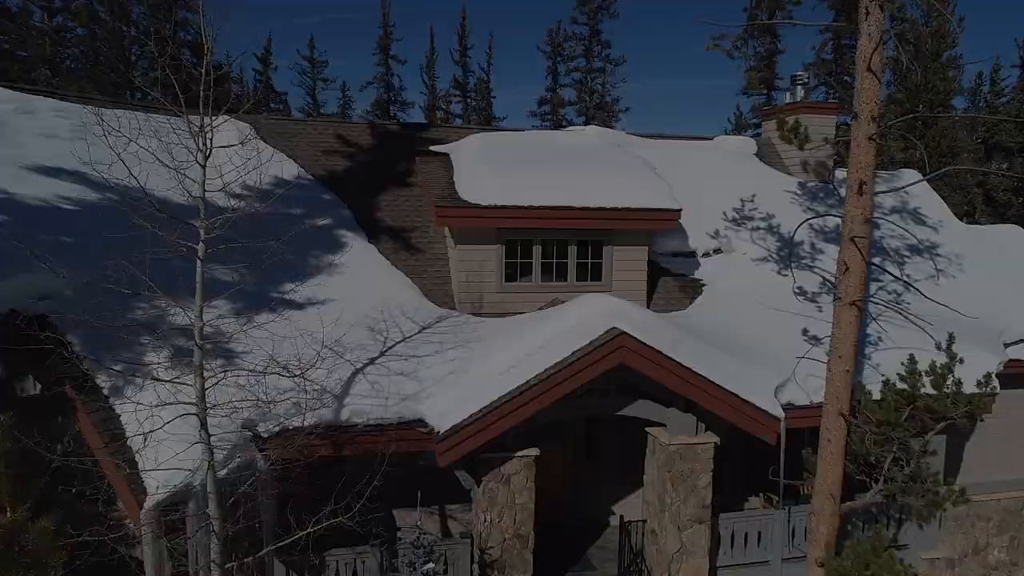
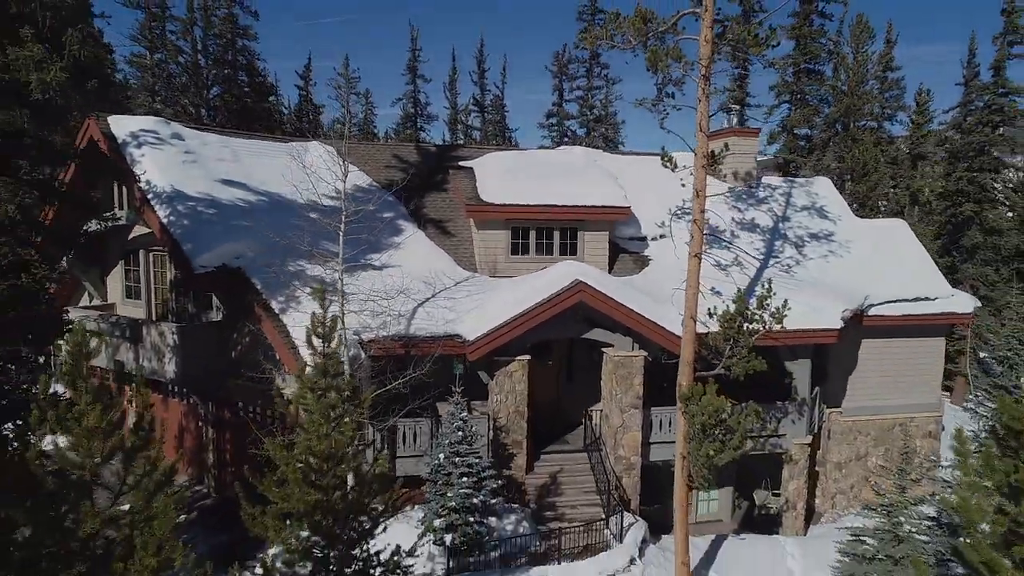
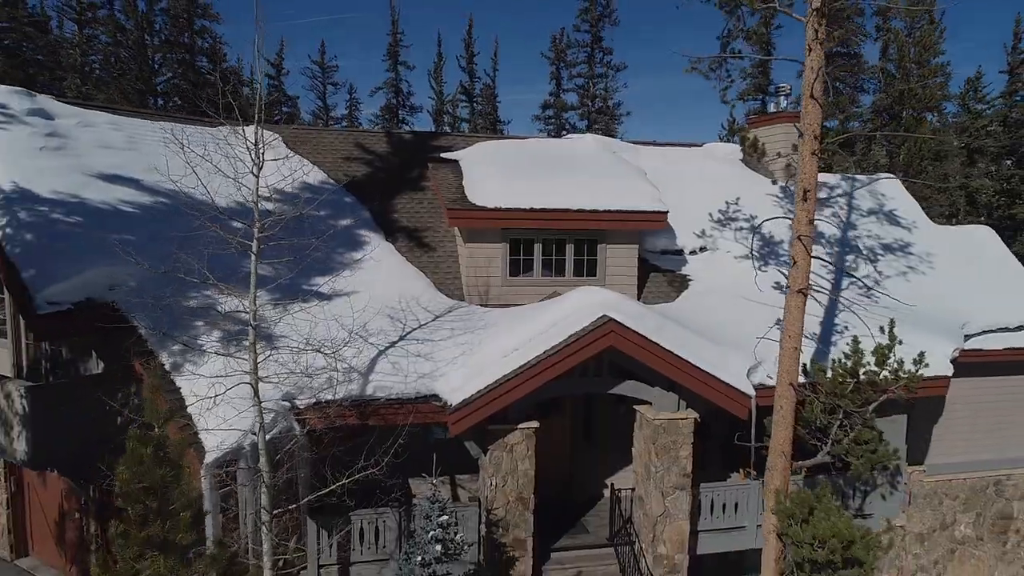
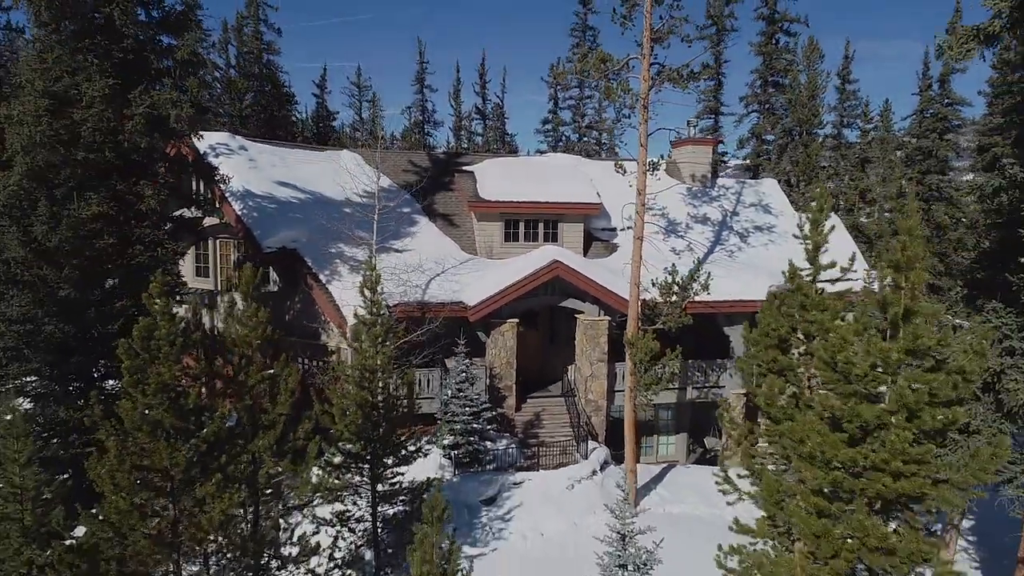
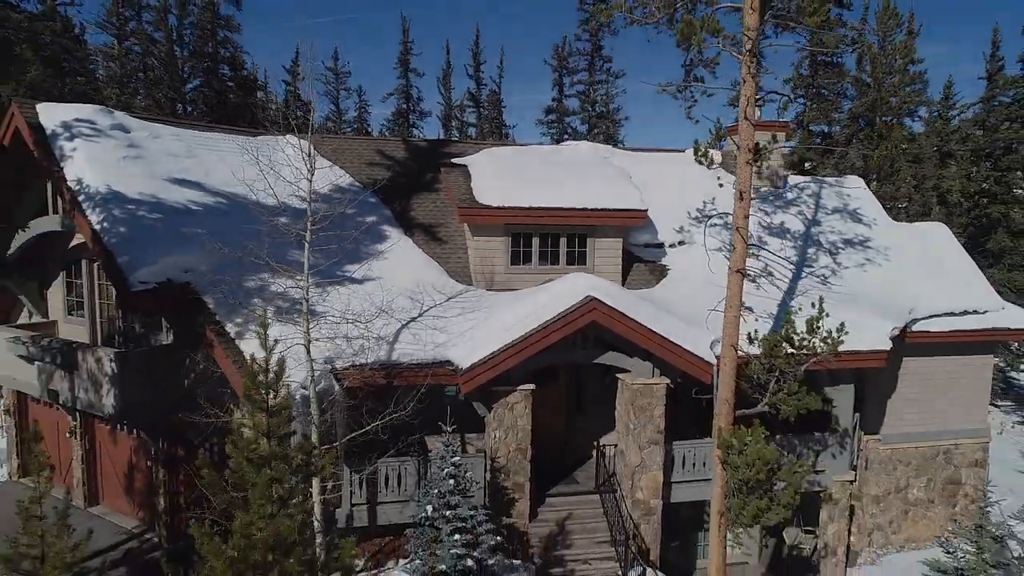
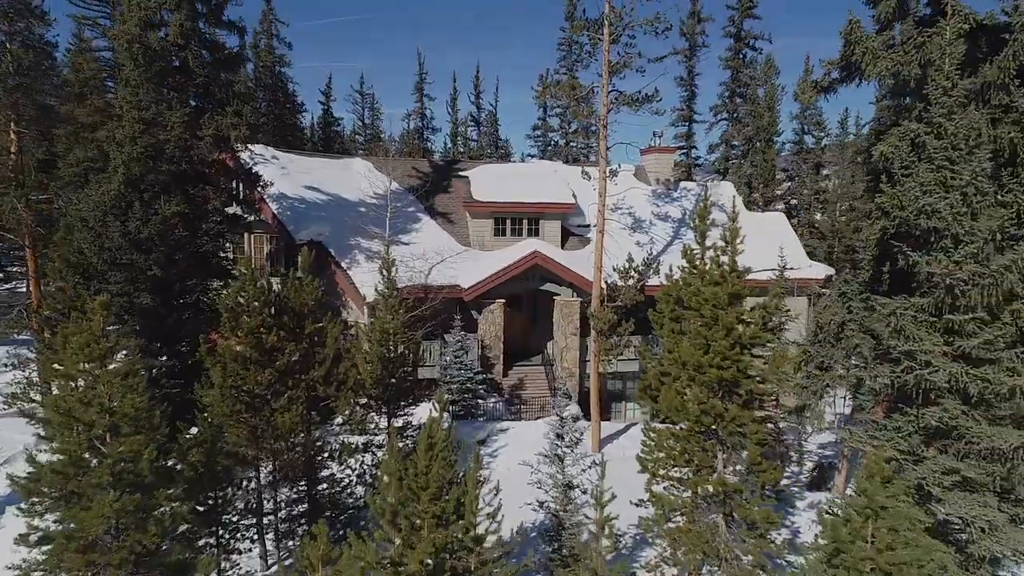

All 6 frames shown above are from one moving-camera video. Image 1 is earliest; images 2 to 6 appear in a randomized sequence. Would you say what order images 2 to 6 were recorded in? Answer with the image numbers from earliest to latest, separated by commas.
3, 5, 2, 4, 6
